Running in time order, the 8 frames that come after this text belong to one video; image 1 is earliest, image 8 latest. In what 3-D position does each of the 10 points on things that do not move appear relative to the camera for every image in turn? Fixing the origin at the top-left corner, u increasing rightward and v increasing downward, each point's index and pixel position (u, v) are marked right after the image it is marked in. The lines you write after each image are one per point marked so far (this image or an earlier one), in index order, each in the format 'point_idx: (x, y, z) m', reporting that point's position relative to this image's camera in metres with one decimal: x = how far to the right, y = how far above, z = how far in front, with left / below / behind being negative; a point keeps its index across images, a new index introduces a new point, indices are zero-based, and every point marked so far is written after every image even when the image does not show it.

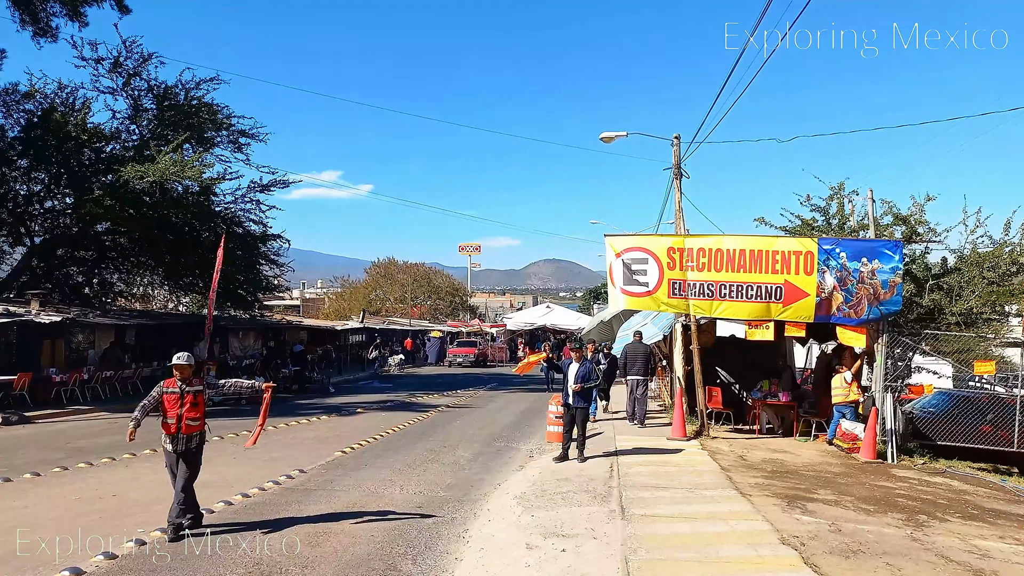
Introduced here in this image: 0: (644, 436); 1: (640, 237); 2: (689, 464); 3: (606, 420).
0: (+2.4, -2.7, +13.3) m
1: (+2.3, +0.9, +13.2) m
2: (+2.5, -2.5, +10.4) m
3: (+2.0, -2.8, +15.2) m
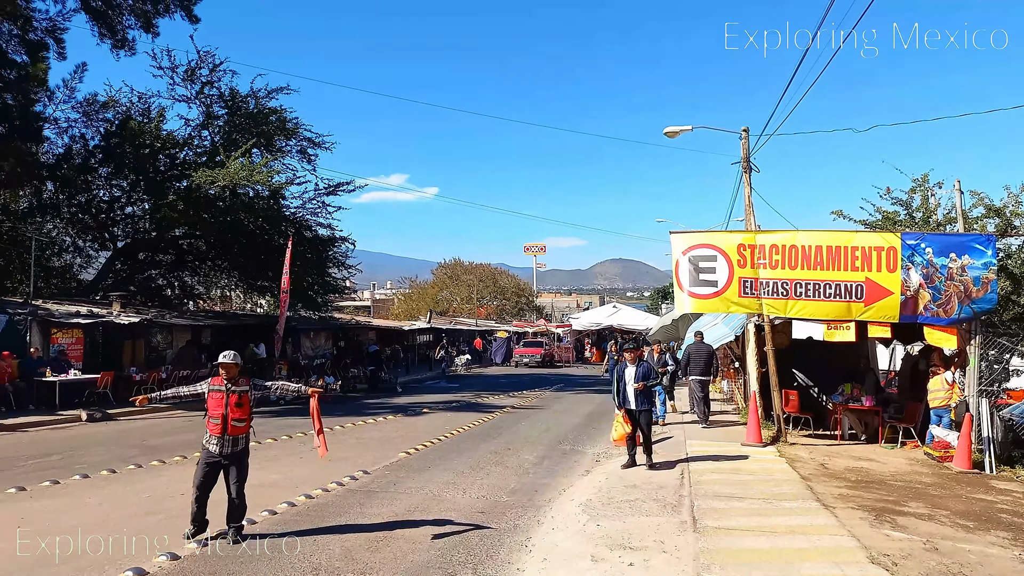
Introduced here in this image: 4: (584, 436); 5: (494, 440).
0: (+3.6, -2.7, +12.7) m
1: (+3.5, +1.0, +12.7) m
2: (+3.4, -2.5, +9.9) m
3: (+3.3, -2.7, +14.7) m
4: (+1.4, -2.9, +14.0) m
5: (-0.3, -2.8, +13.2) m
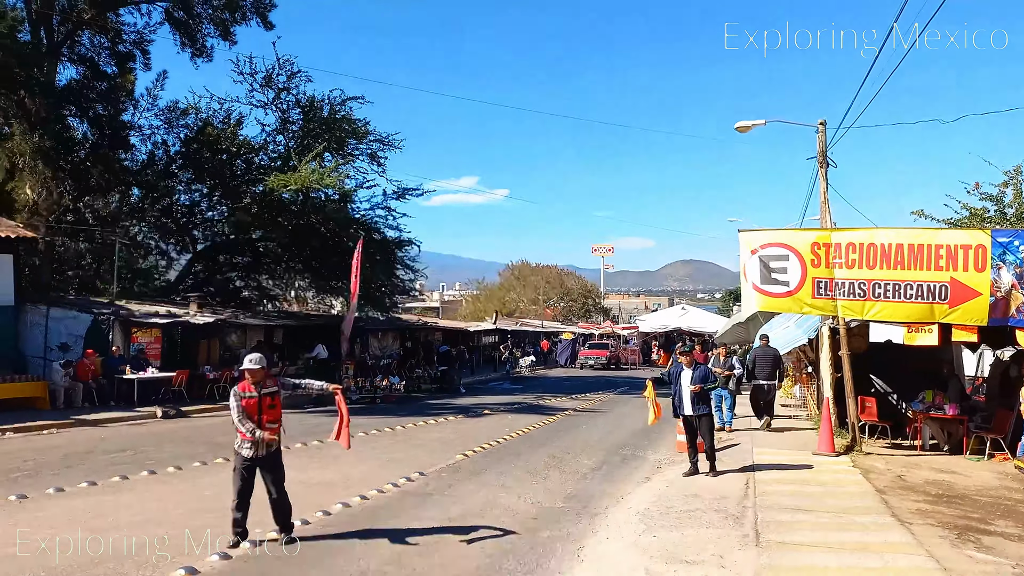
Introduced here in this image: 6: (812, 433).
0: (+4.6, -2.7, +12.2) m
1: (+4.5, +0.9, +12.2) m
2: (+4.2, -2.5, +9.4) m
3: (+4.5, -2.8, +14.2) m
4: (+2.5, -2.9, +13.7) m
5: (+0.8, -2.8, +13.1) m
6: (+5.7, -2.7, +13.7) m
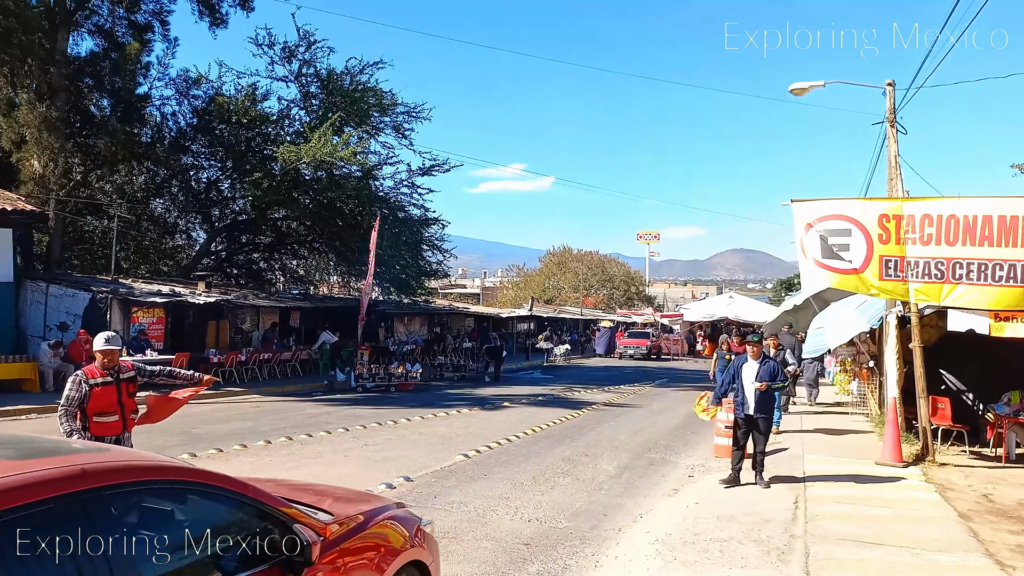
0: (+4.7, -2.4, +10.4) m
1: (+4.6, +1.2, +10.3) m
2: (+4.1, -2.3, +7.6) m
3: (+4.8, -2.5, +12.4) m
4: (+2.8, -2.5, +12.0) m
5: (+1.0, -2.4, +11.5) m
6: (+5.9, -2.4, +11.8) m
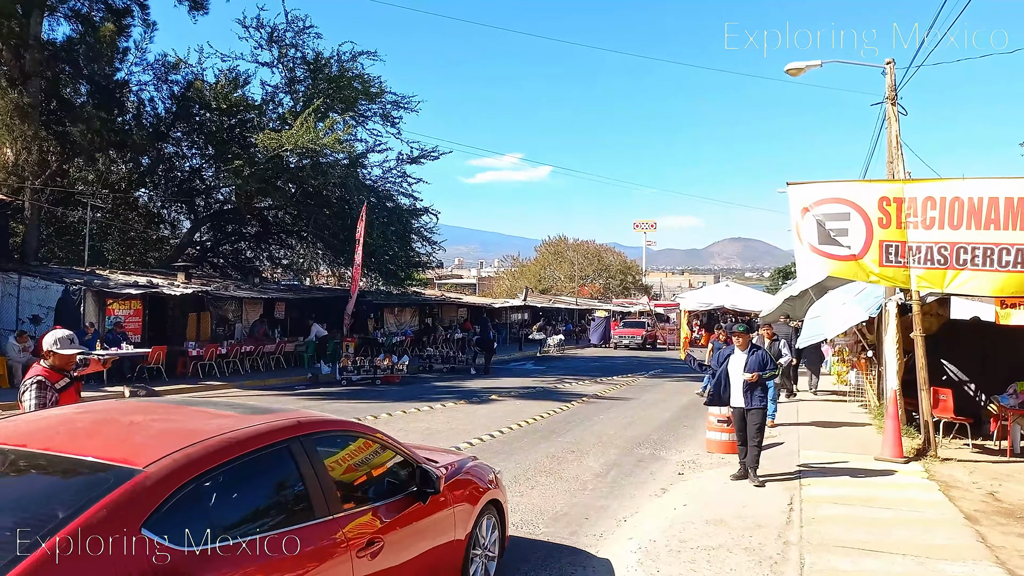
0: (+4.5, -2.2, +9.9) m
1: (+4.4, +1.4, +9.8) m
2: (+3.9, -2.1, +7.1) m
3: (+4.6, -2.3, +11.9) m
4: (+2.5, -2.4, +11.5) m
5: (+0.7, -2.3, +11.0) m
6: (+5.6, -2.2, +11.3) m
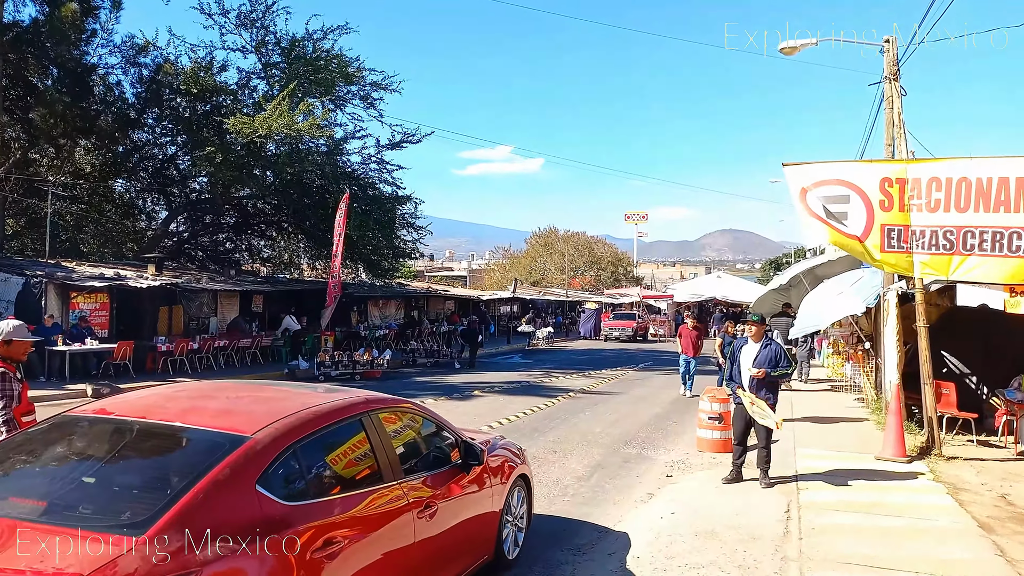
0: (+4.2, -2.1, +9.3) m
1: (+4.1, +1.5, +9.2) m
2: (+3.6, -2.0, +6.5) m
3: (+4.3, -2.1, +11.3) m
4: (+2.2, -2.2, +10.9) m
5: (+0.4, -2.1, +10.4) m
6: (+5.3, -2.0, +10.8) m
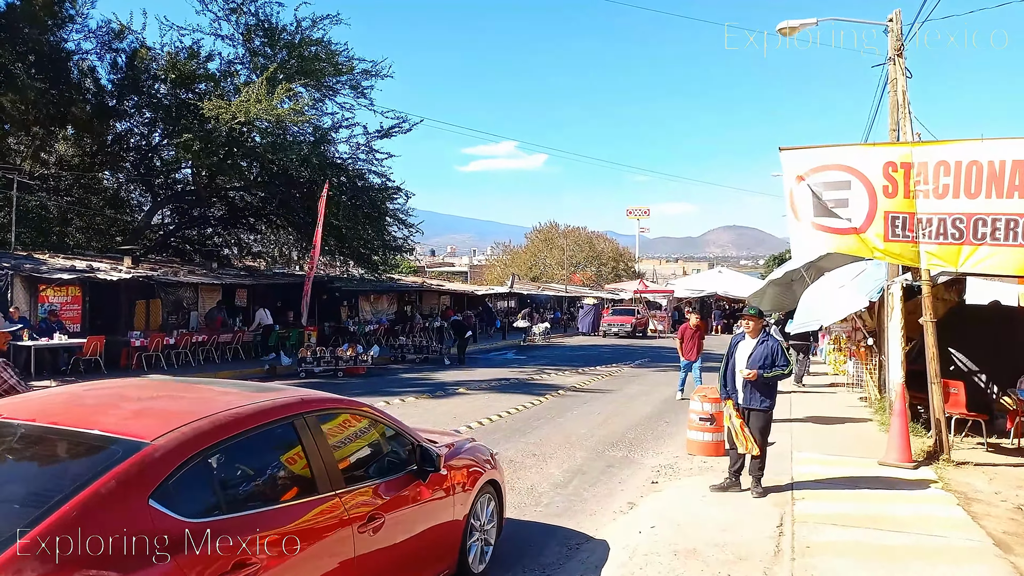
0: (+3.9, -2.0, +8.7) m
1: (+3.8, +1.6, +8.5) m
2: (+3.3, -1.9, +5.9) m
3: (+4.0, -2.0, +10.7) m
4: (+1.9, -2.1, +10.3) m
5: (+0.1, -2.0, +9.7) m
6: (+5.1, -1.9, +10.1) m
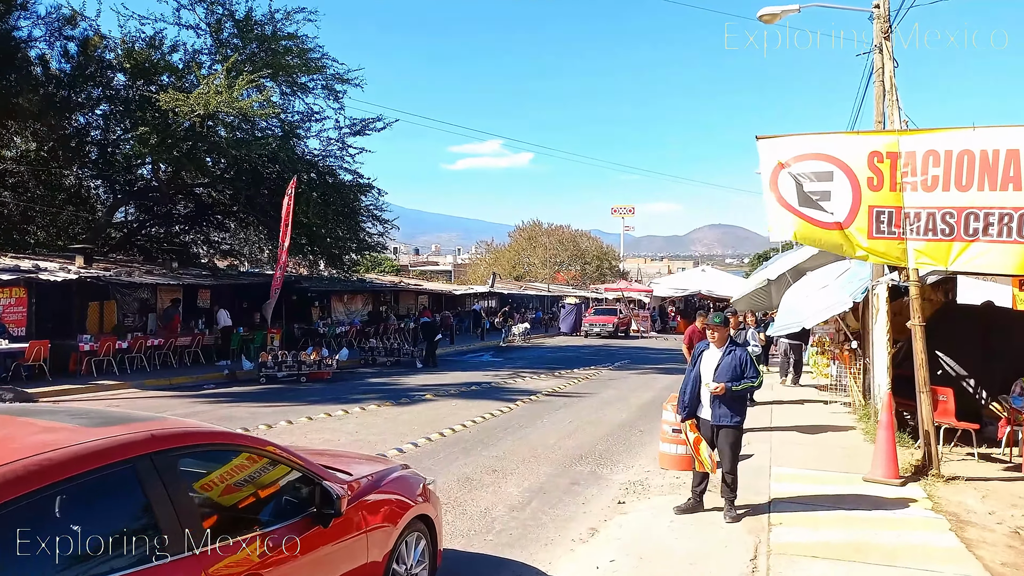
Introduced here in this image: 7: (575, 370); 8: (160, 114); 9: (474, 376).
0: (+3.5, -2.0, +8.0) m
1: (+3.3, +1.6, +7.9) m
2: (+2.9, -2.0, +5.2) m
3: (+3.5, -2.0, +10.1) m
4: (+1.4, -2.1, +9.6) m
5: (-0.4, -2.0, +9.1) m
6: (+4.6, -2.0, +9.5) m
7: (+1.7, -2.2, +20.0) m
8: (-9.5, +4.7, +19.9) m
9: (-0.9, -2.1, +17.5) m
